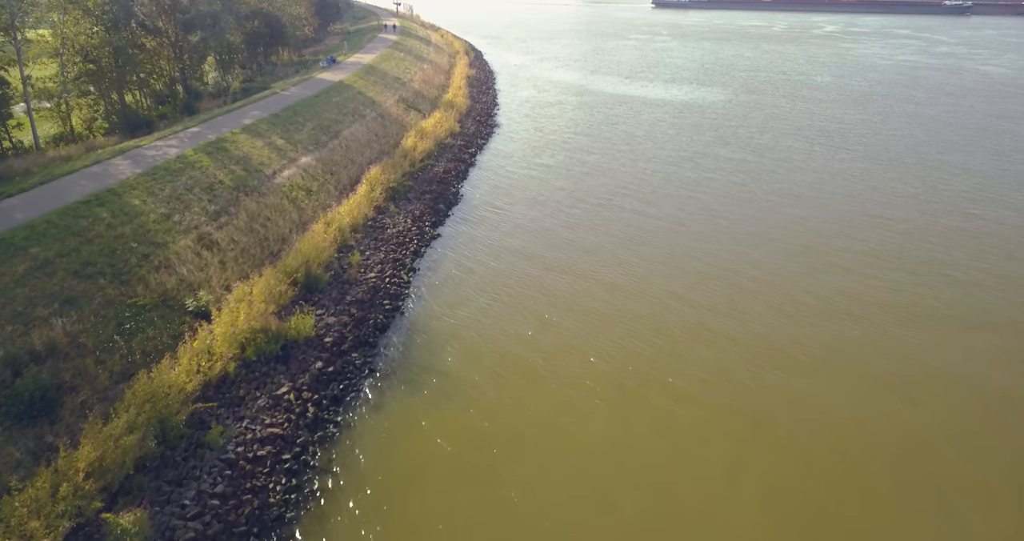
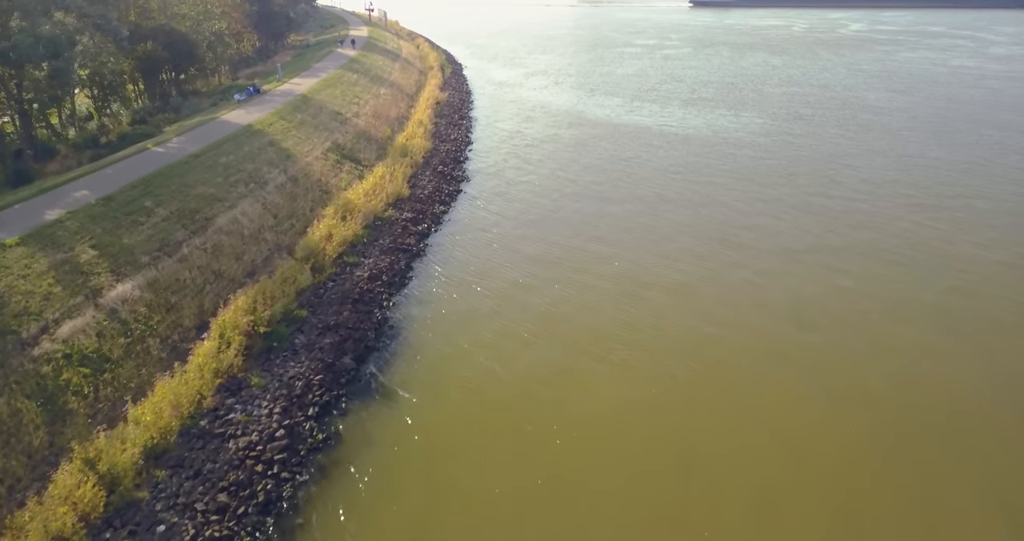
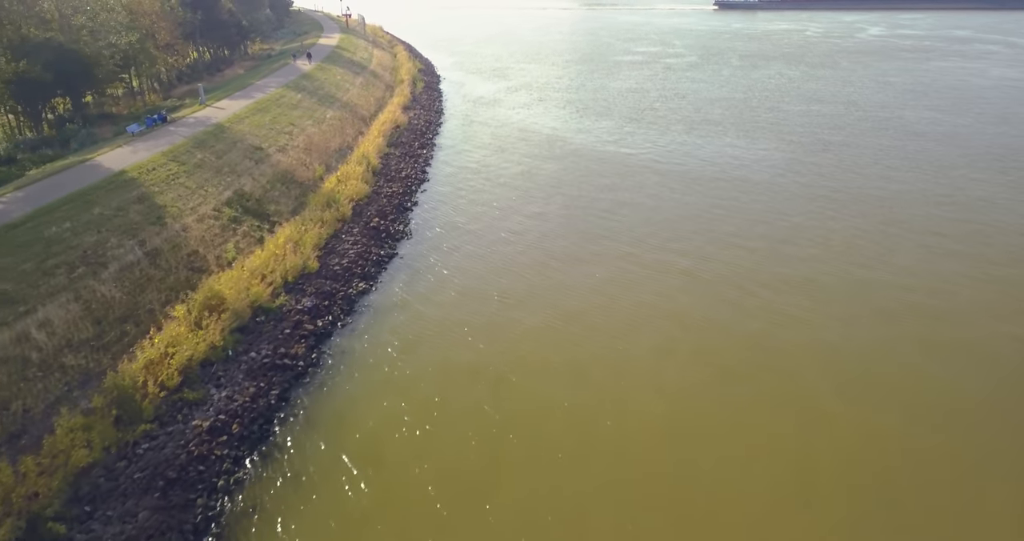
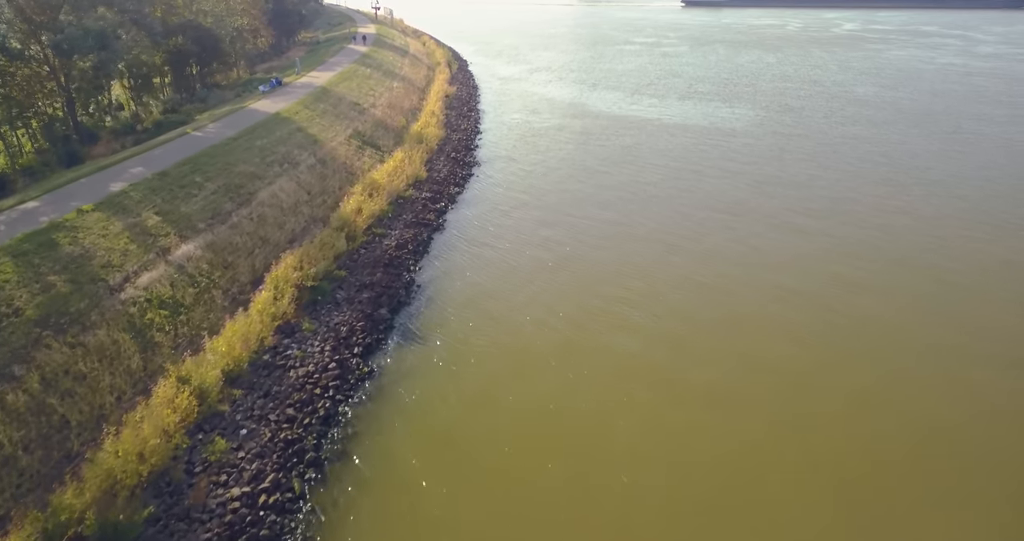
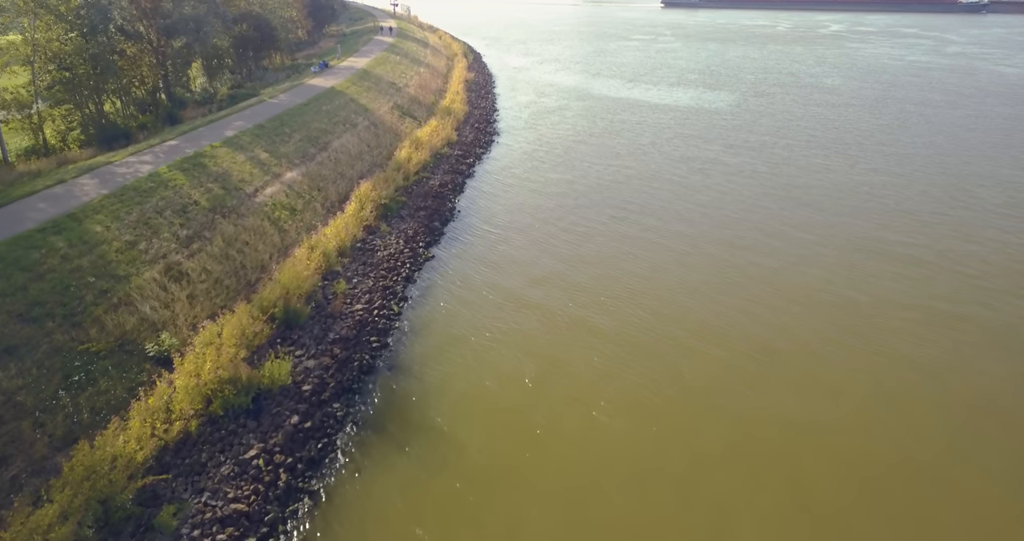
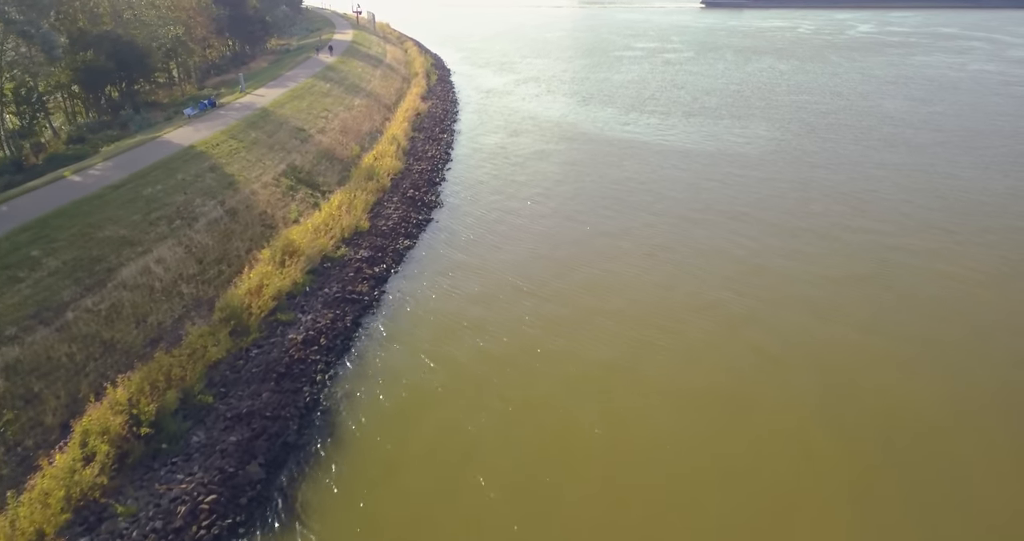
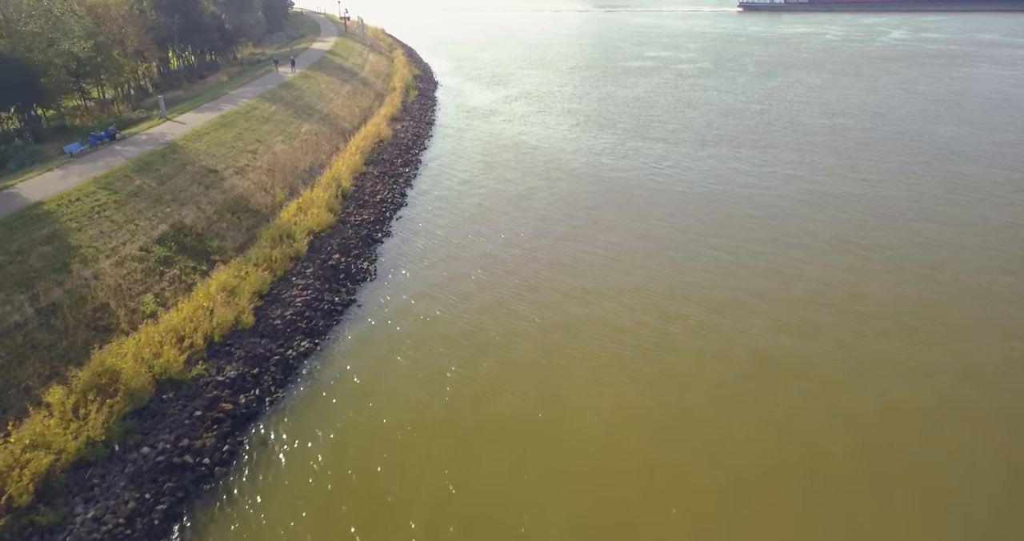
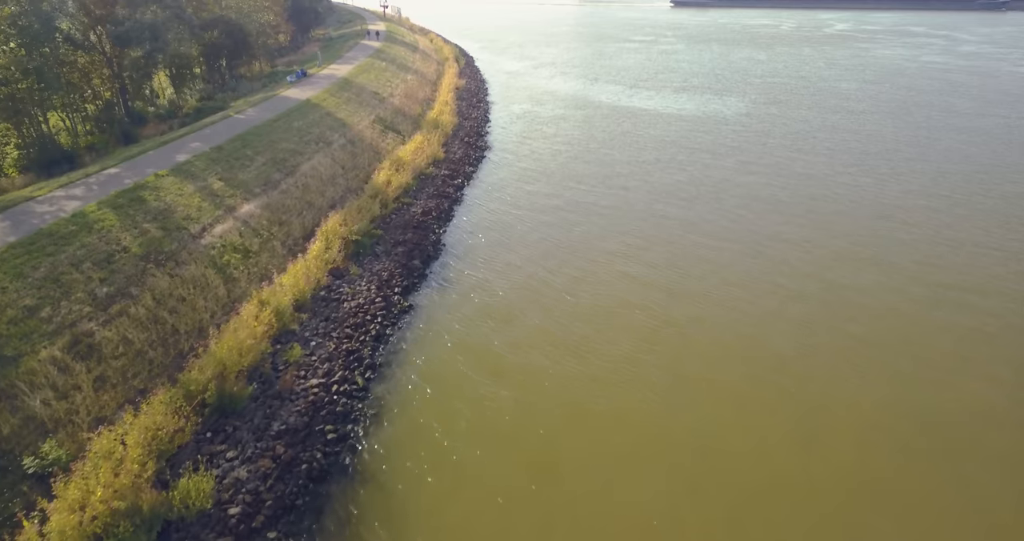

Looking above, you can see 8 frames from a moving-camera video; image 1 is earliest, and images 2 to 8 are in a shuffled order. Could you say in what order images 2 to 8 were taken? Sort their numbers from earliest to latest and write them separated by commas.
5, 8, 4, 2, 6, 3, 7
